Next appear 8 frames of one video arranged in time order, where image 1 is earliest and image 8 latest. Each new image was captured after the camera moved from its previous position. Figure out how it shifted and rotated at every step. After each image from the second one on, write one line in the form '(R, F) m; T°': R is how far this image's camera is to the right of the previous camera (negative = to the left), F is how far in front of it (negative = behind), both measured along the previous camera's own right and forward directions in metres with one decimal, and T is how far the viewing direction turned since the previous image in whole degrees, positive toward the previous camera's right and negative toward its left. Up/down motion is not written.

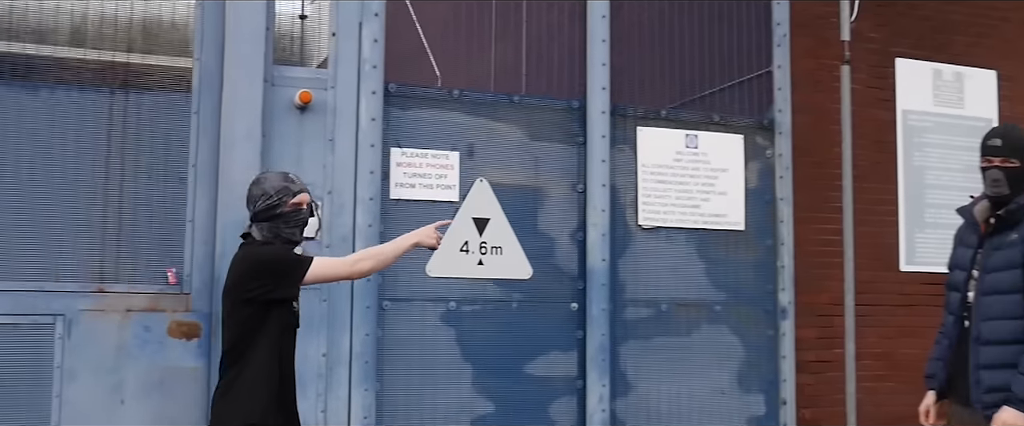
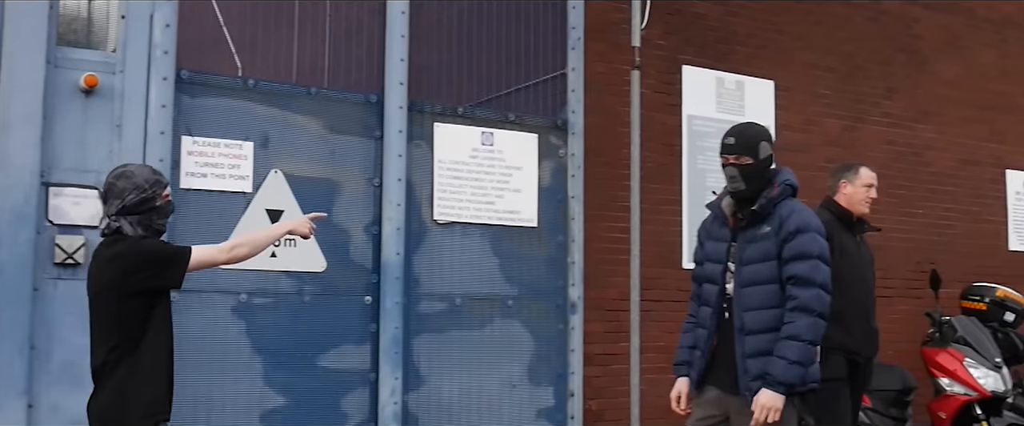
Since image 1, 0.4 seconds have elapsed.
(0.0, -0.1) m; +10°
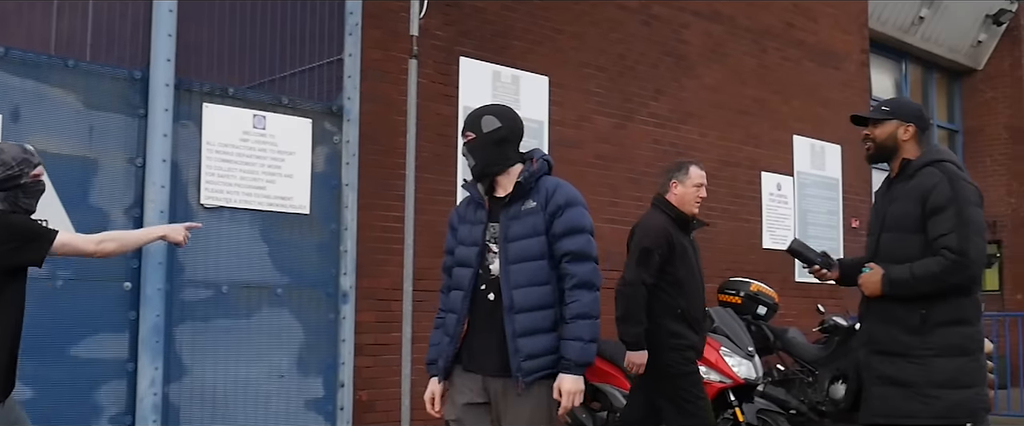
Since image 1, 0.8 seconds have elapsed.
(0.0, 0.0) m; +11°
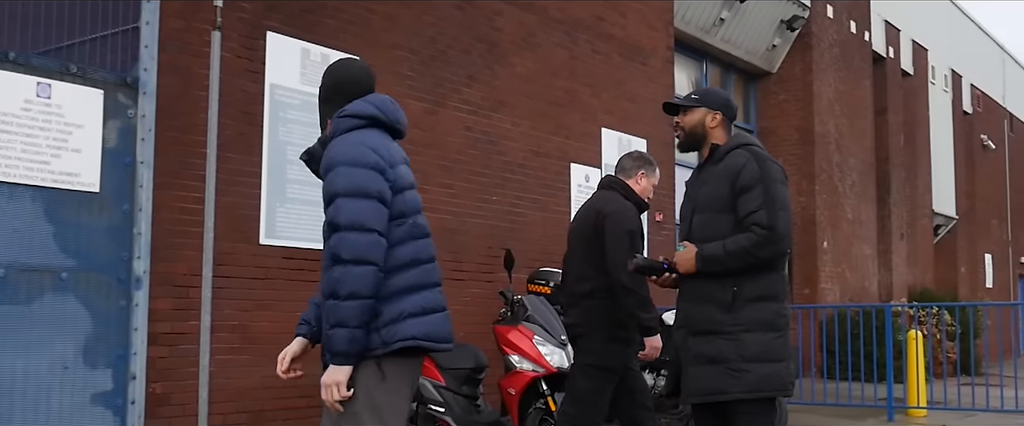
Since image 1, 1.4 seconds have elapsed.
(-0.1, +0.2) m; +10°
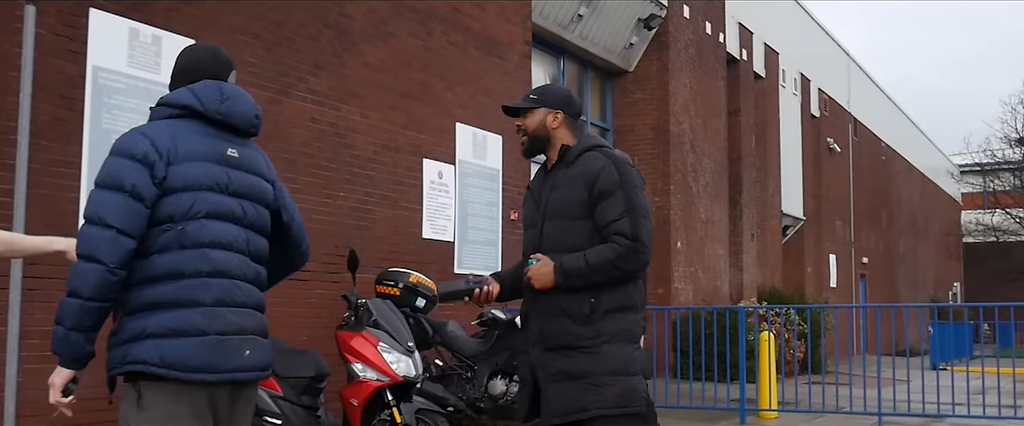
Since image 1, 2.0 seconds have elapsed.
(+0.1, +0.4) m; +7°
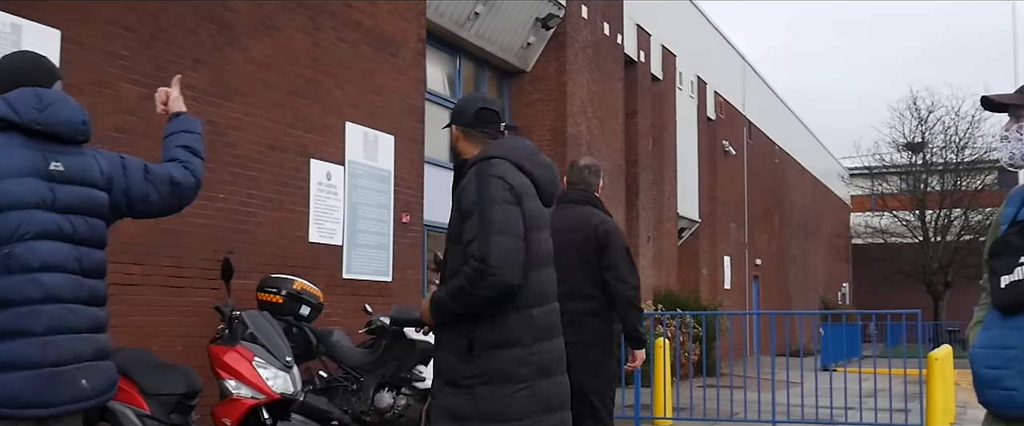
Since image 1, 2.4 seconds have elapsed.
(+0.1, +0.3) m; +5°
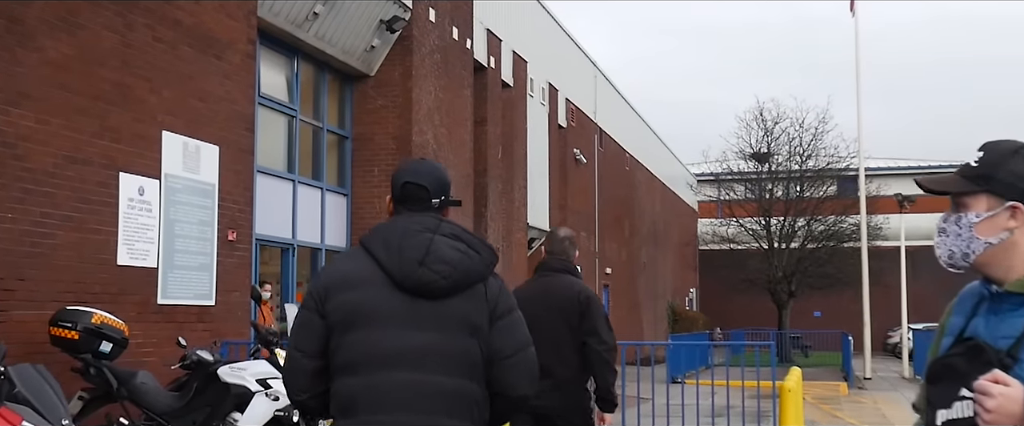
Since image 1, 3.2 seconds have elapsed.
(+0.1, +0.7) m; +7°
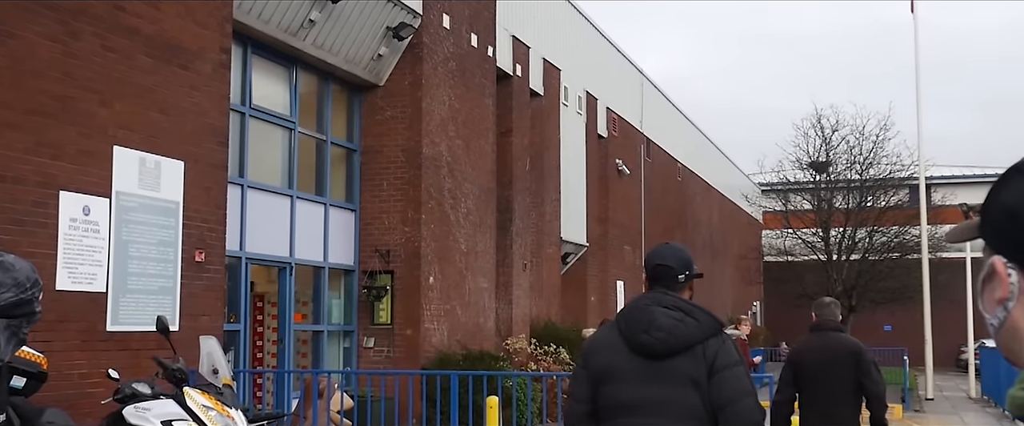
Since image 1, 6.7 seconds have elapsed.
(+0.7, +0.8) m; -4°
